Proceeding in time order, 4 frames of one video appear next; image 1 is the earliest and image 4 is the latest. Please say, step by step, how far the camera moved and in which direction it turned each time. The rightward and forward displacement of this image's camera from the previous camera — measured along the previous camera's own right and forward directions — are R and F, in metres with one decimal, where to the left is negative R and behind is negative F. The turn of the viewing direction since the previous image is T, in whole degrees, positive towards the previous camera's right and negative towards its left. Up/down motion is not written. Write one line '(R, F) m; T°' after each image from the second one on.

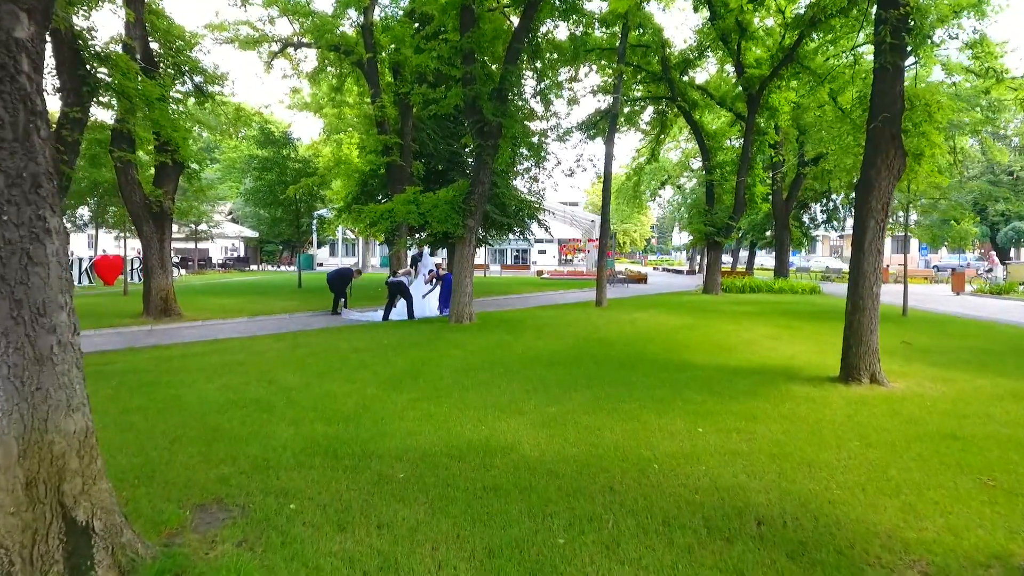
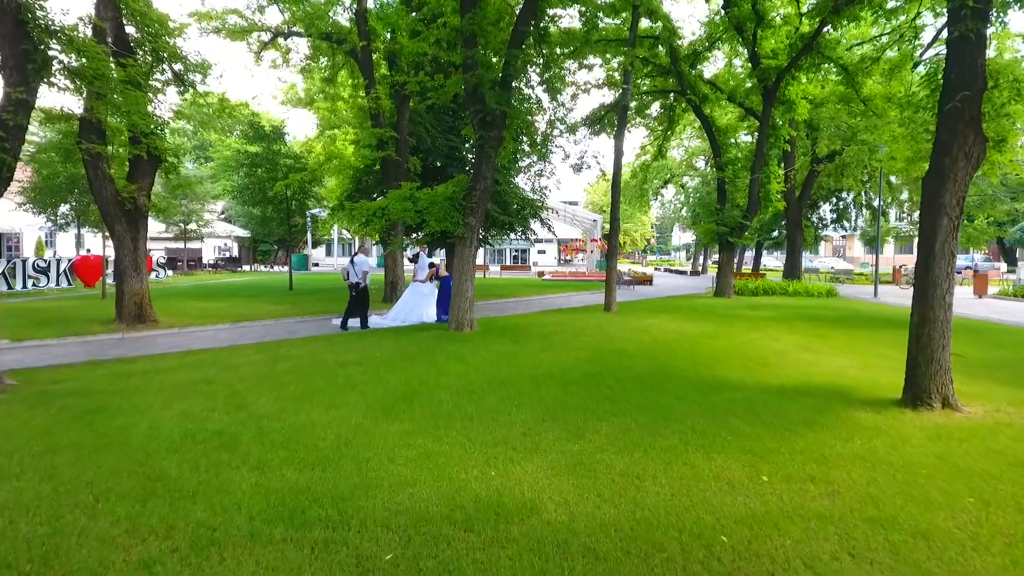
(-0.2, +1.2) m; 0°
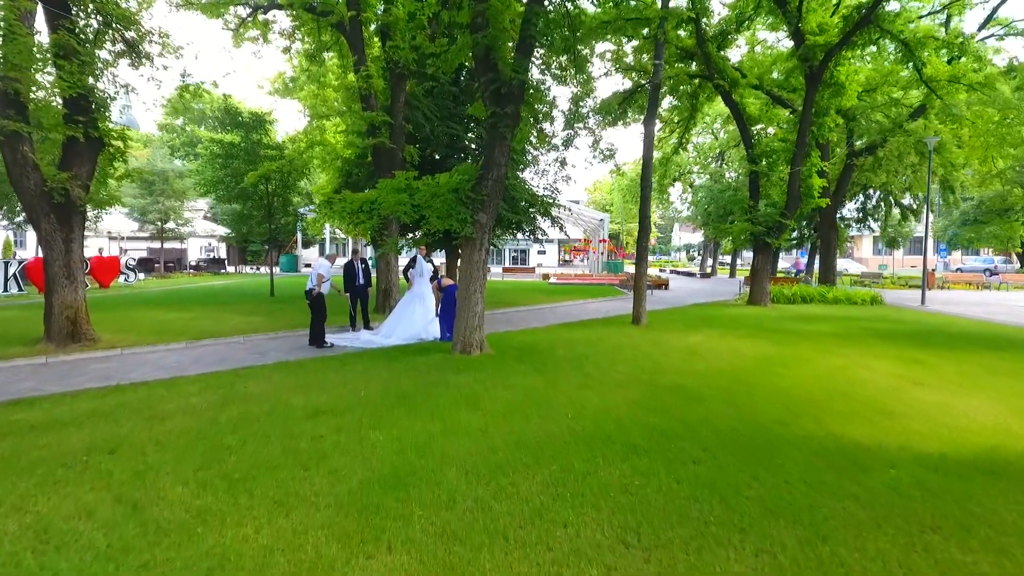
(-0.4, +2.5) m; 0°
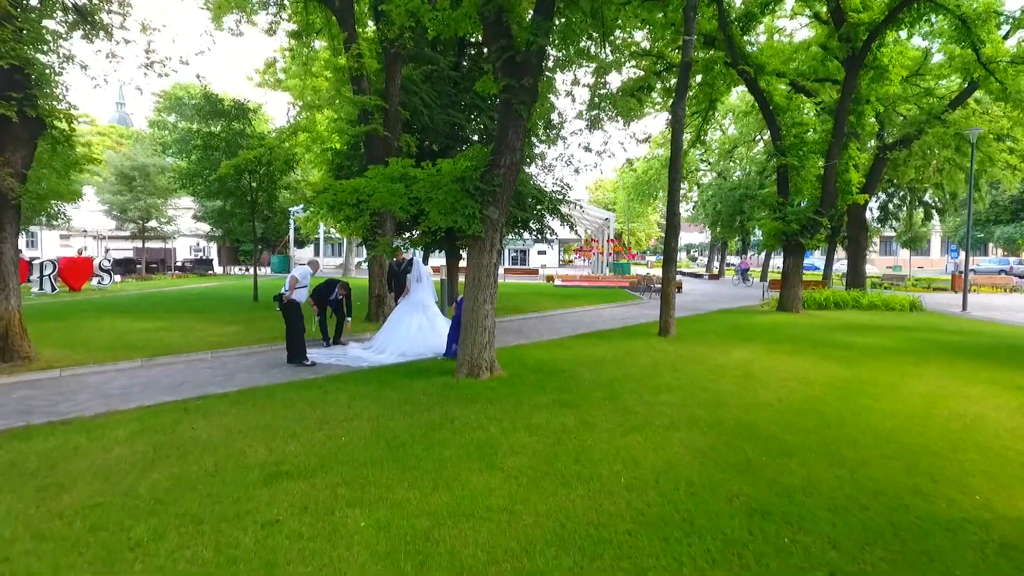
(-0.3, +1.8) m; 0°
